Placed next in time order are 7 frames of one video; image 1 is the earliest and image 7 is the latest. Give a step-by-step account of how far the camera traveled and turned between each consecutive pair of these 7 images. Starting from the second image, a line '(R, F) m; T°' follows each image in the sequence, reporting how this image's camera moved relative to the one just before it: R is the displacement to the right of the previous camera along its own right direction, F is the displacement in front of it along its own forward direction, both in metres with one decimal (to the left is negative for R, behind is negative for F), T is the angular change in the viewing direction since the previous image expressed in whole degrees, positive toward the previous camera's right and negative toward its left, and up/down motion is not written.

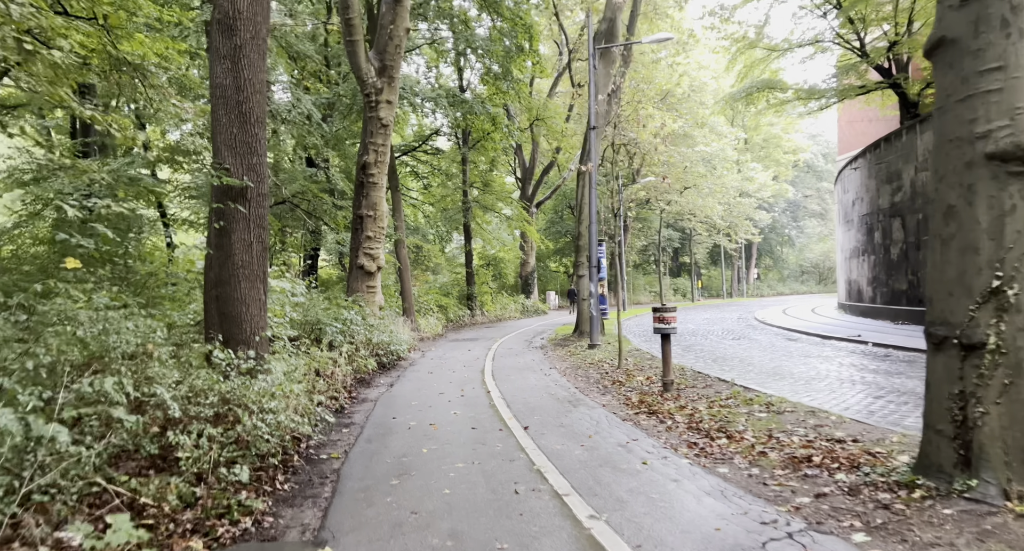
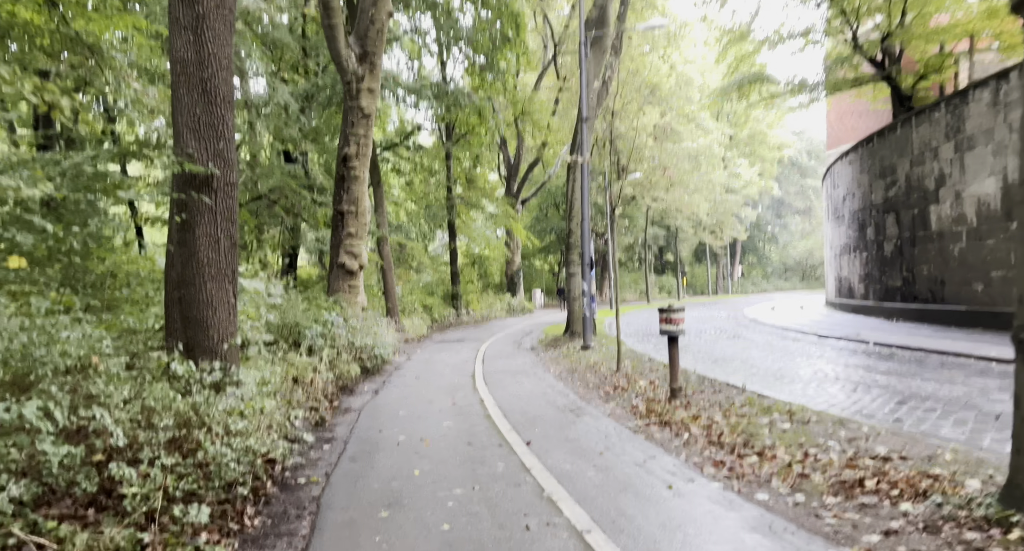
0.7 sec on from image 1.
(-0.2, +0.6) m; +2°
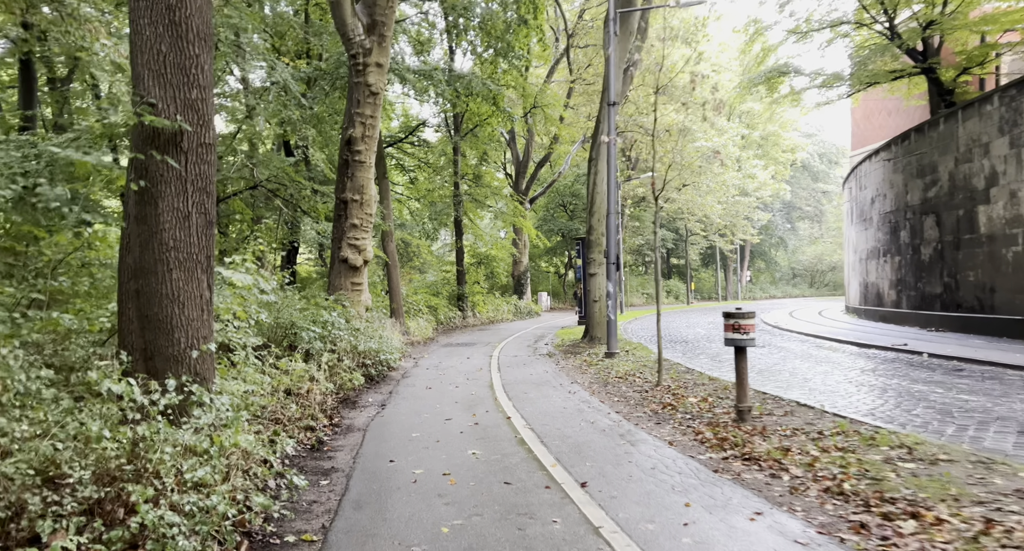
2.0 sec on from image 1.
(-0.4, +1.2) m; 0°
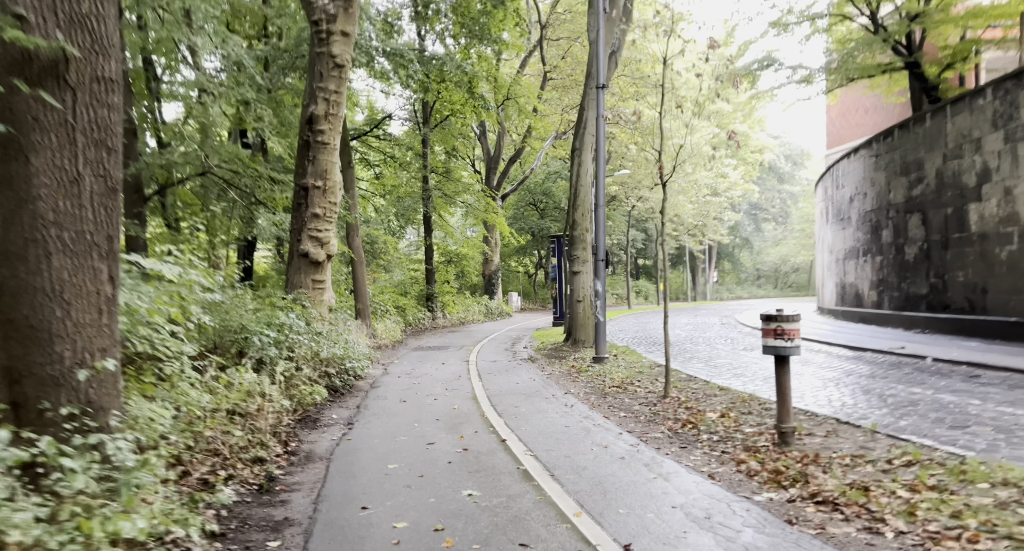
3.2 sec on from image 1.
(-0.3, +1.1) m; +3°
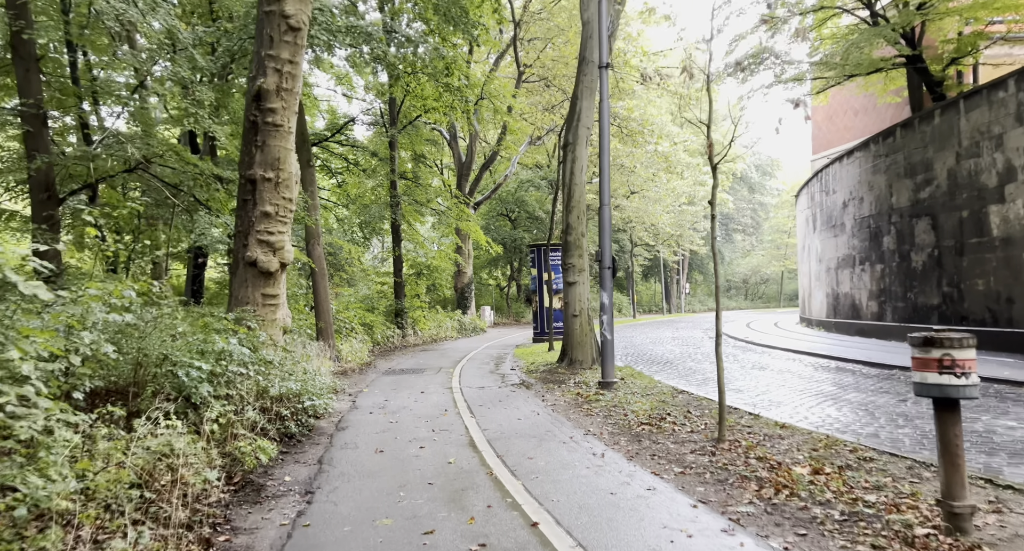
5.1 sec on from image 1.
(-0.4, +1.7) m; +3°
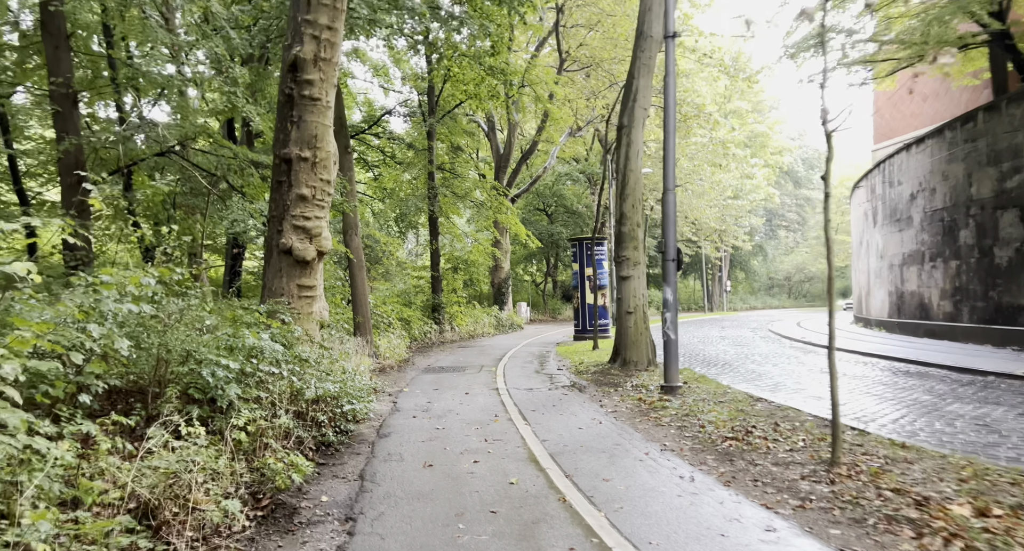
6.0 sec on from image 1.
(-0.3, +0.8) m; -3°
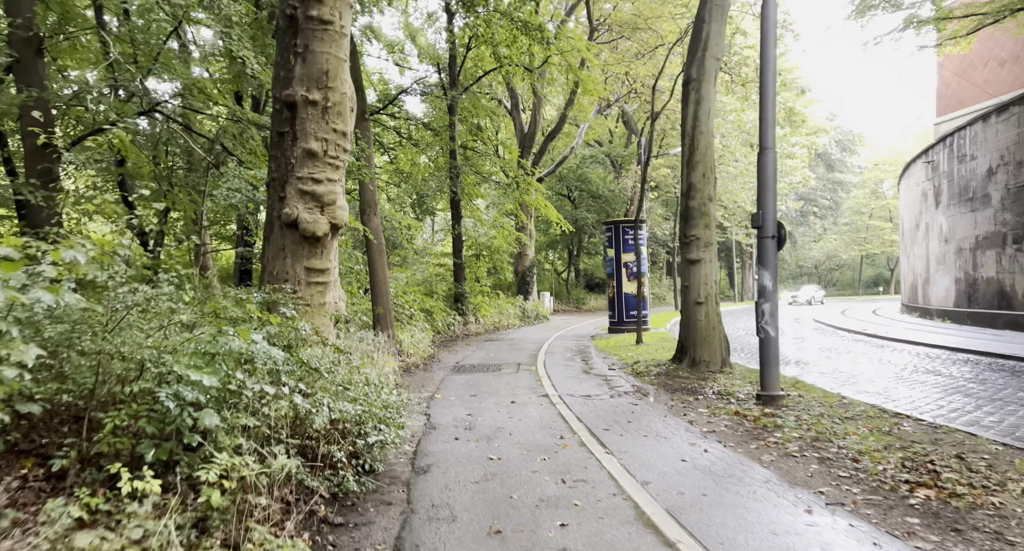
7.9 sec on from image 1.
(-0.6, +1.8) m; -1°
